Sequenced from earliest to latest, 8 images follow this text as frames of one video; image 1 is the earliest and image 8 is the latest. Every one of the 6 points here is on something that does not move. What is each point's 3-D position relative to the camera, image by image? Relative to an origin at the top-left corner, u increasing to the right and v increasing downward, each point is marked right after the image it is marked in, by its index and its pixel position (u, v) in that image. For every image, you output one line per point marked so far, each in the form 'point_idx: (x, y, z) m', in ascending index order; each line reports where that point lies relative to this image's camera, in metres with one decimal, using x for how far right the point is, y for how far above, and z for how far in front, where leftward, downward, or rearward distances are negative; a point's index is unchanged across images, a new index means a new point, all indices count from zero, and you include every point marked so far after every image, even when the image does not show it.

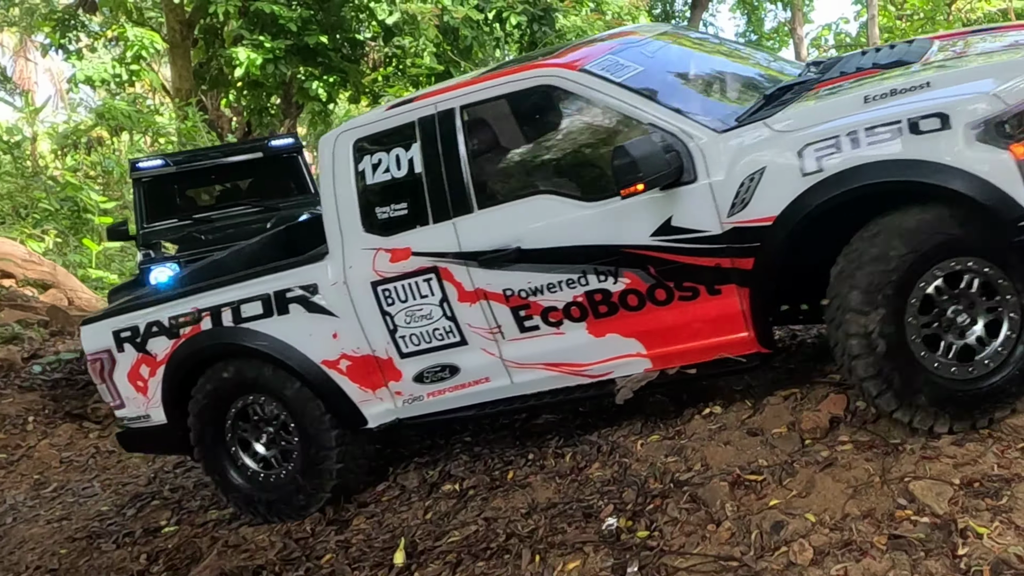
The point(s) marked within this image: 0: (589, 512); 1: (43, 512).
0: (+0.3, -0.9, +2.7) m
1: (-2.4, -1.2, +3.5) m
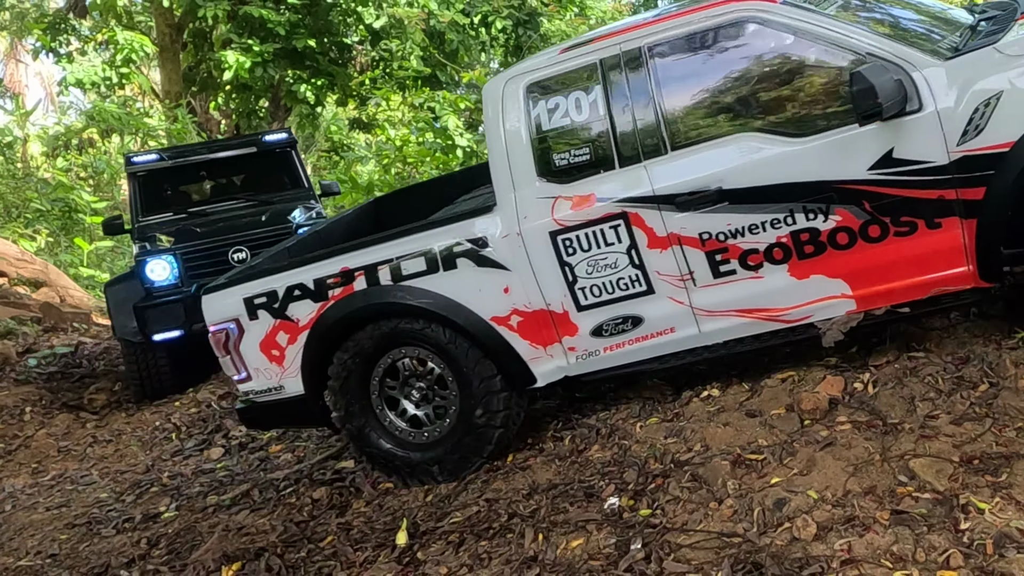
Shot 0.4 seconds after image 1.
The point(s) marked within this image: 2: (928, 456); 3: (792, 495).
0: (+0.3, -0.8, +2.7) m
1: (-2.4, -1.1, +3.5) m
2: (+1.5, -0.6, +2.4) m
3: (+1.0, -0.7, +2.4) m
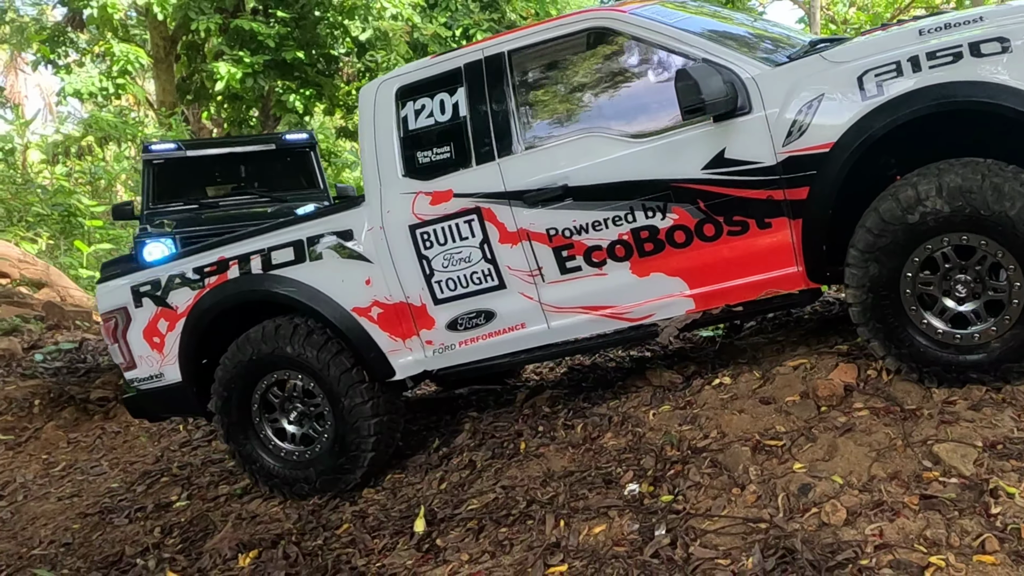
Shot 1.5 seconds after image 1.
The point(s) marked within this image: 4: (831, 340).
0: (+0.4, -0.7, +2.6) m
1: (-2.3, -1.0, +3.4) m
2: (+1.5, -0.5, +2.4) m
3: (+1.1, -0.7, +2.3) m
4: (+1.4, -0.2, +3.1) m
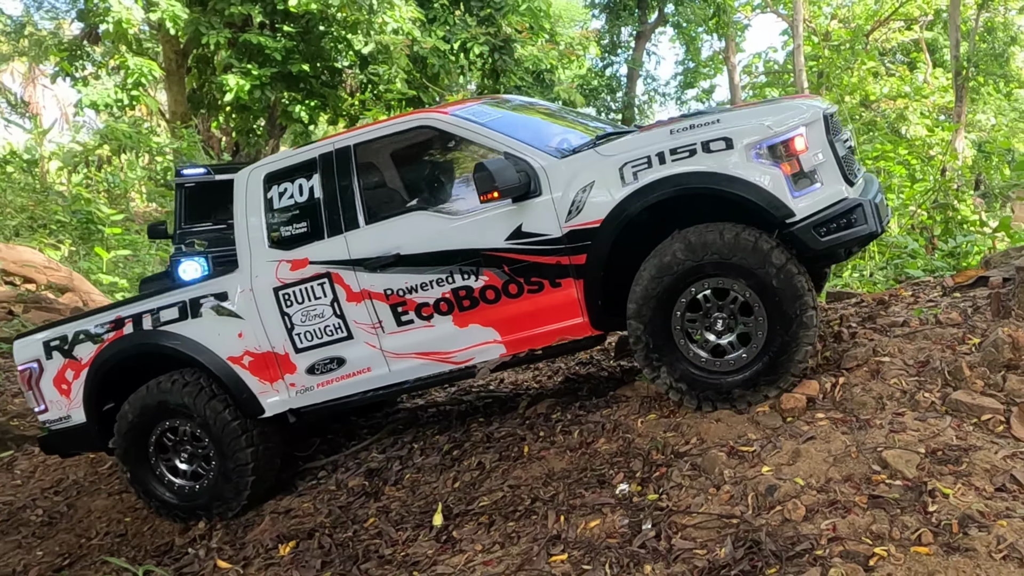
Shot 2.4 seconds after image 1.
0: (+0.4, -0.9, +3.0) m
1: (-2.3, -1.1, +3.8) m
2: (+1.6, -0.6, +2.8) m
3: (+1.1, -0.8, +2.7) m
4: (+1.5, -0.3, +3.5) m
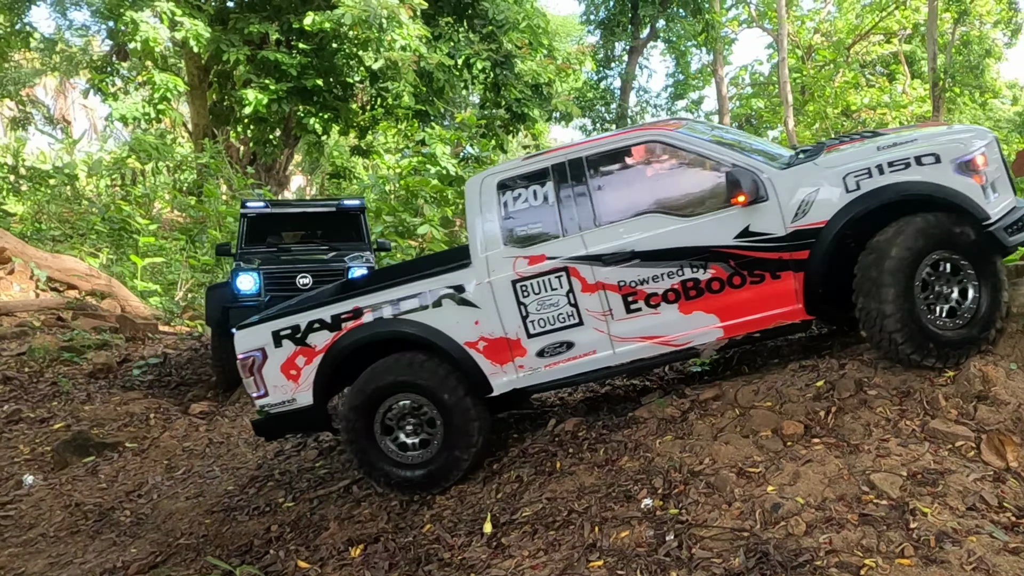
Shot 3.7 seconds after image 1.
0: (+0.6, -1.1, +3.5) m
1: (-2.1, -1.3, +4.2) m
2: (+1.8, -0.9, +3.2) m
3: (+1.3, -1.0, +3.2) m
4: (+1.7, -0.6, +3.9) m
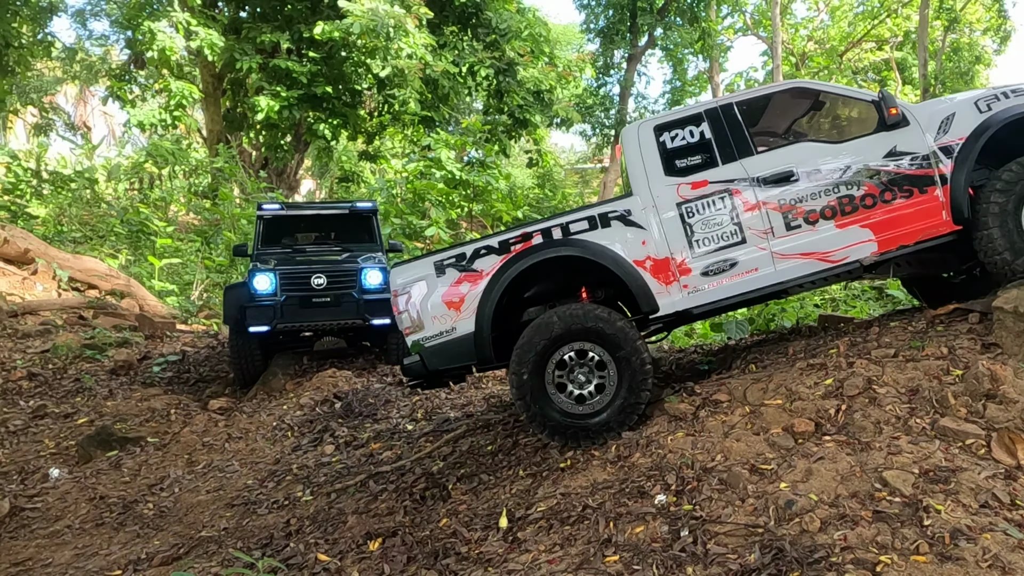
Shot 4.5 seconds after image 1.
0: (+0.7, -1.1, +3.5) m
1: (-2.0, -1.3, +4.3) m
2: (+1.9, -0.9, +3.2) m
3: (+1.4, -1.0, +3.2) m
4: (+1.8, -0.6, +4.0) m
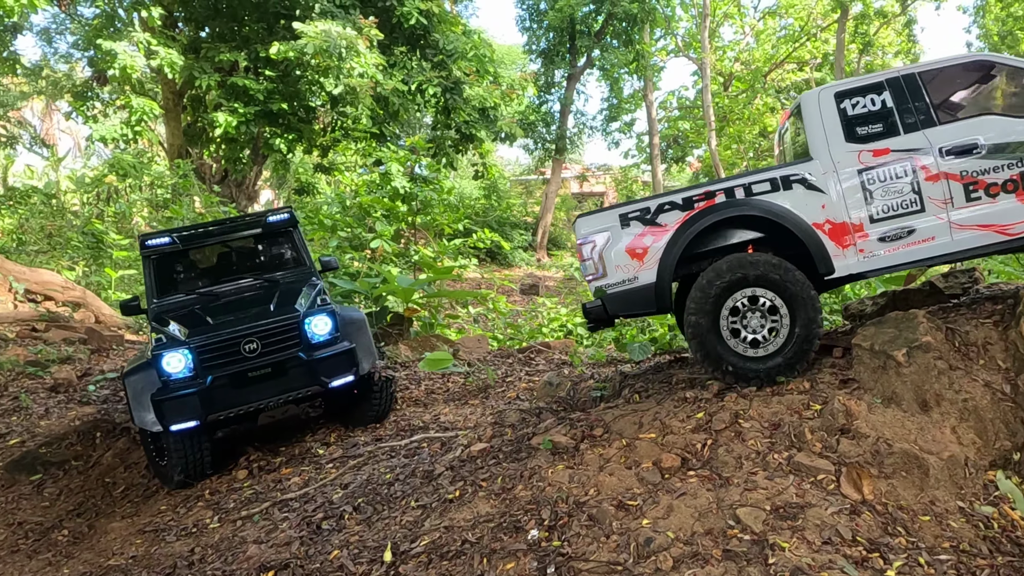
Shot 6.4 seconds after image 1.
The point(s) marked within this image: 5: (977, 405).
0: (+0.1, -1.3, +3.7) m
1: (-2.7, -1.5, +4.5) m
2: (+1.2, -1.1, +3.4) m
3: (+0.7, -1.3, +3.4) m
4: (+1.1, -0.8, +4.1) m
5: (+2.6, -0.7, +3.8) m
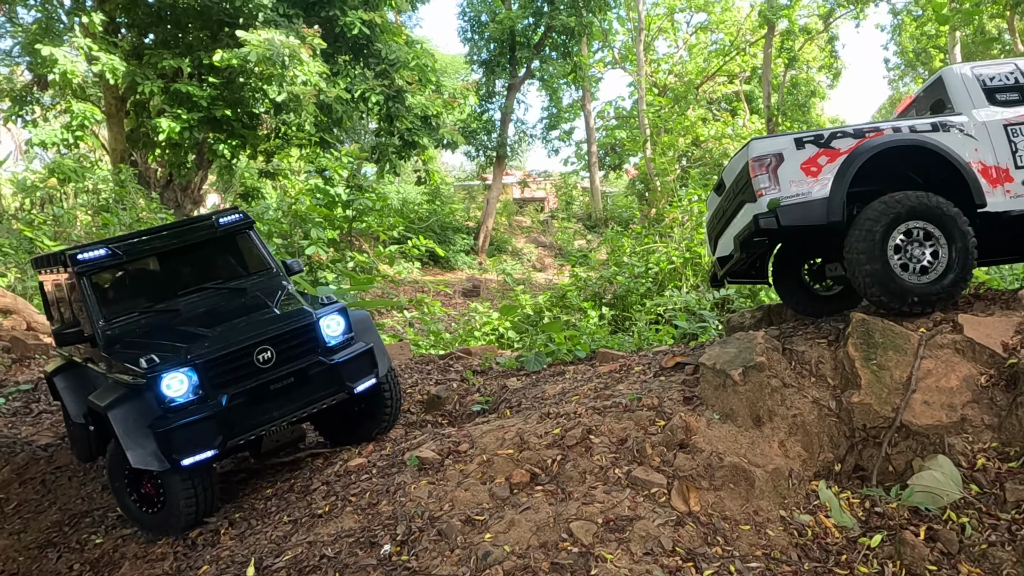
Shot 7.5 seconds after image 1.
0: (-0.8, -1.5, +3.9) m
1: (-3.5, -1.7, +4.7) m
2: (+0.4, -1.3, +3.7) m
3: (-0.1, -1.4, +3.6) m
4: (+0.3, -0.9, +4.4) m
5: (+1.8, -0.8, +4.1) m
